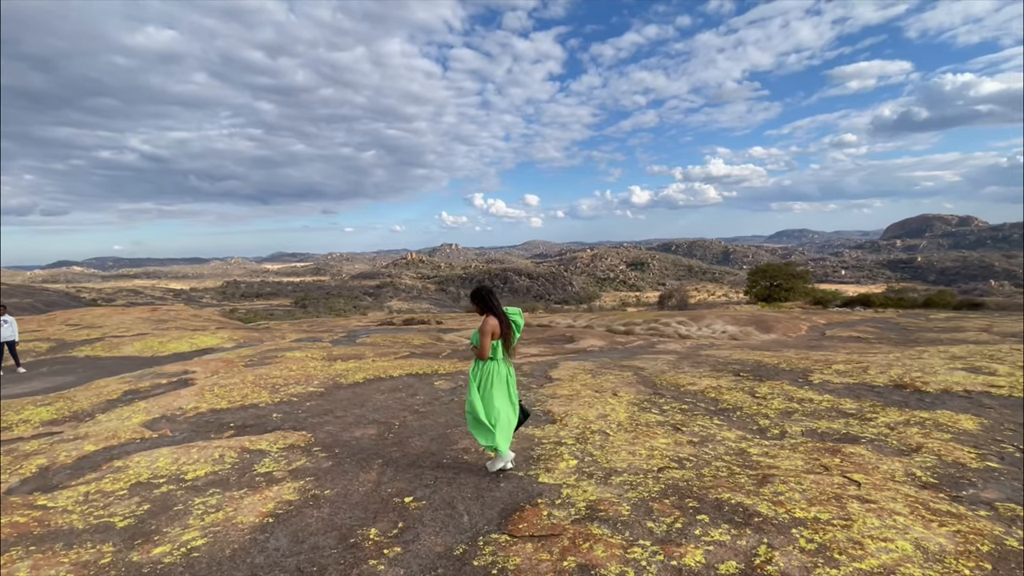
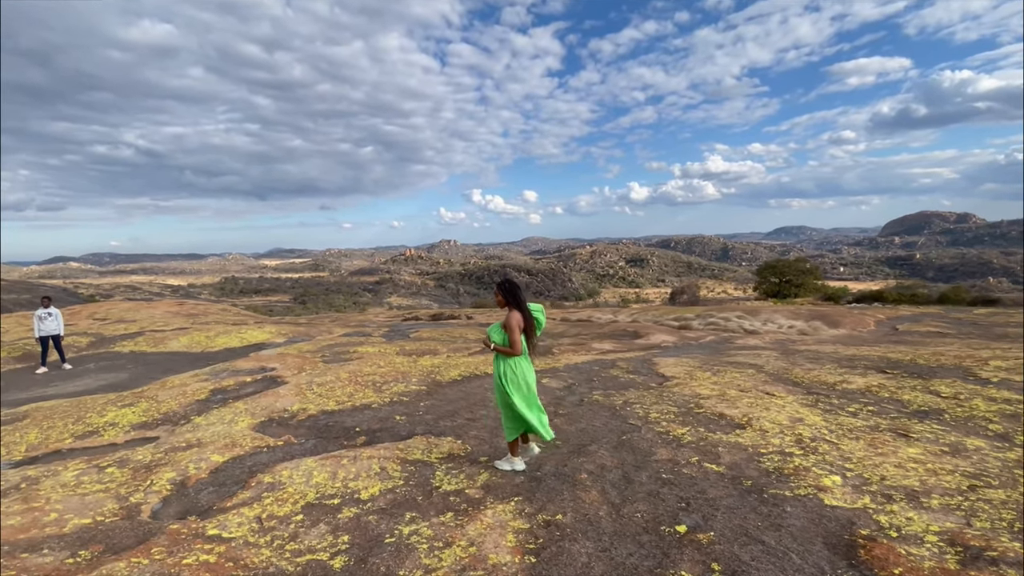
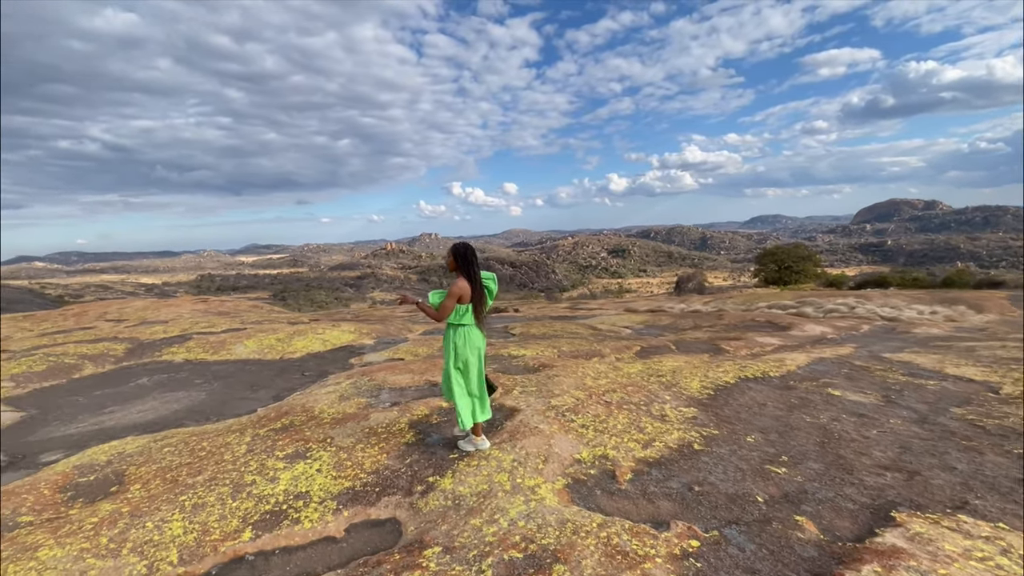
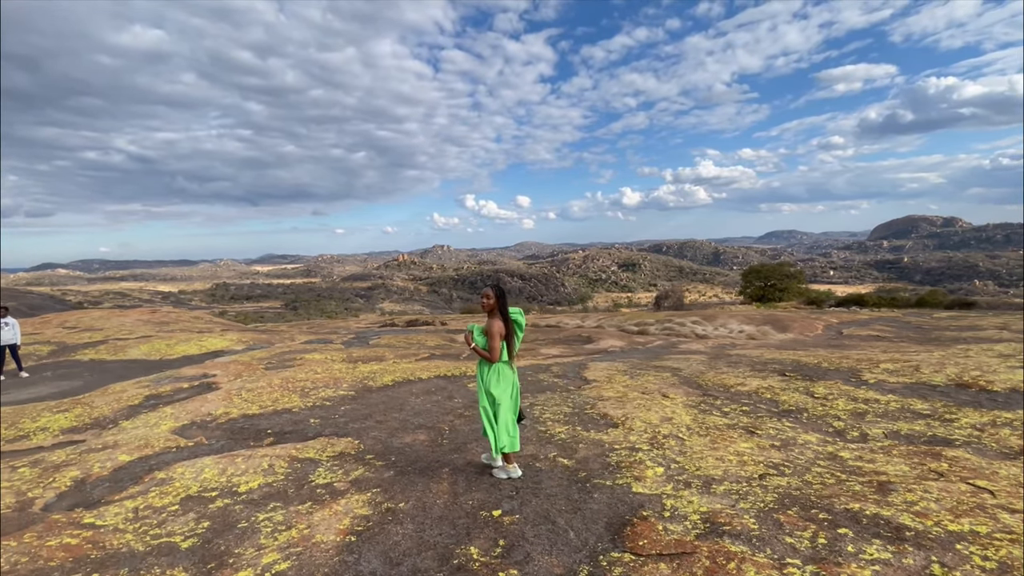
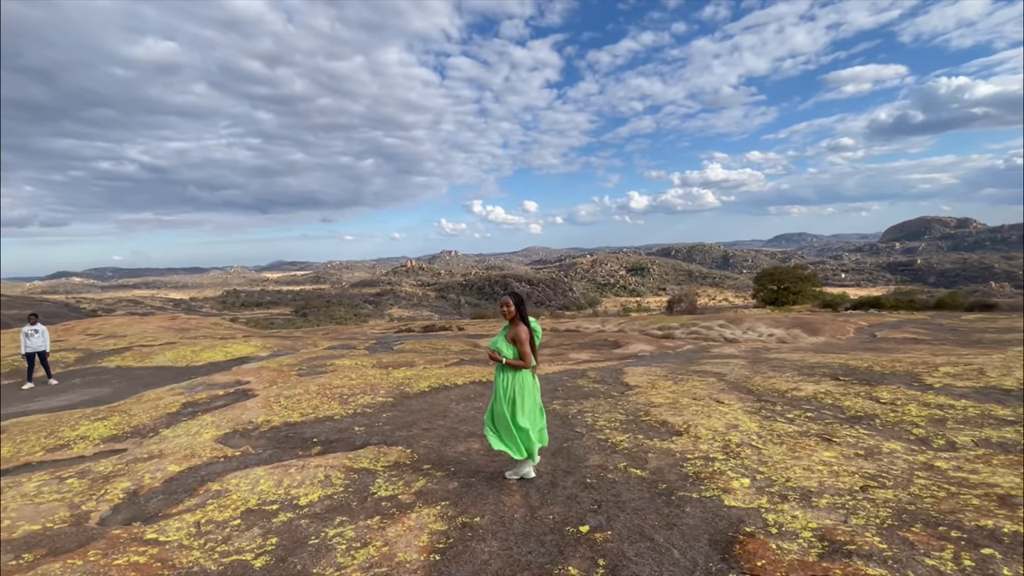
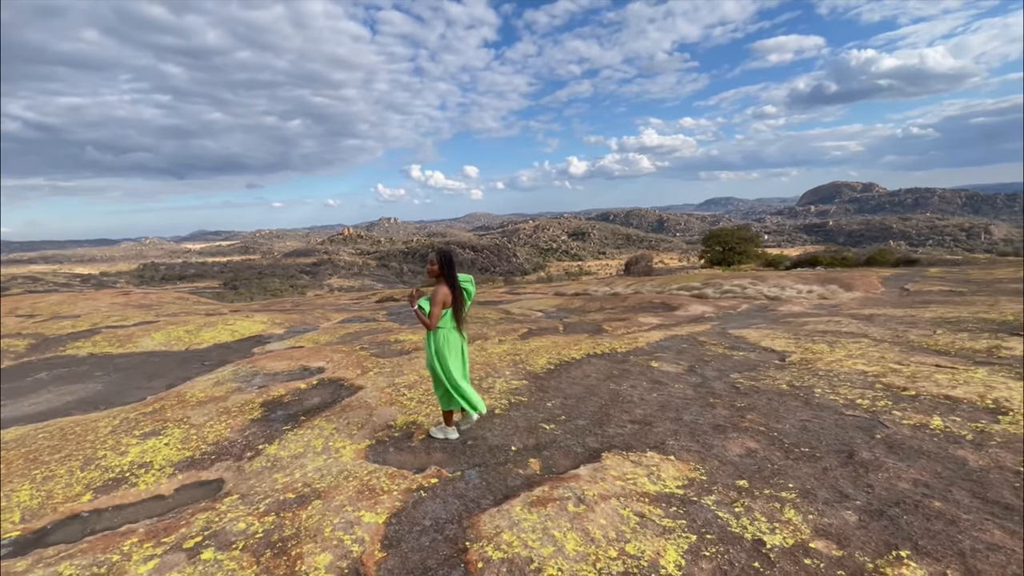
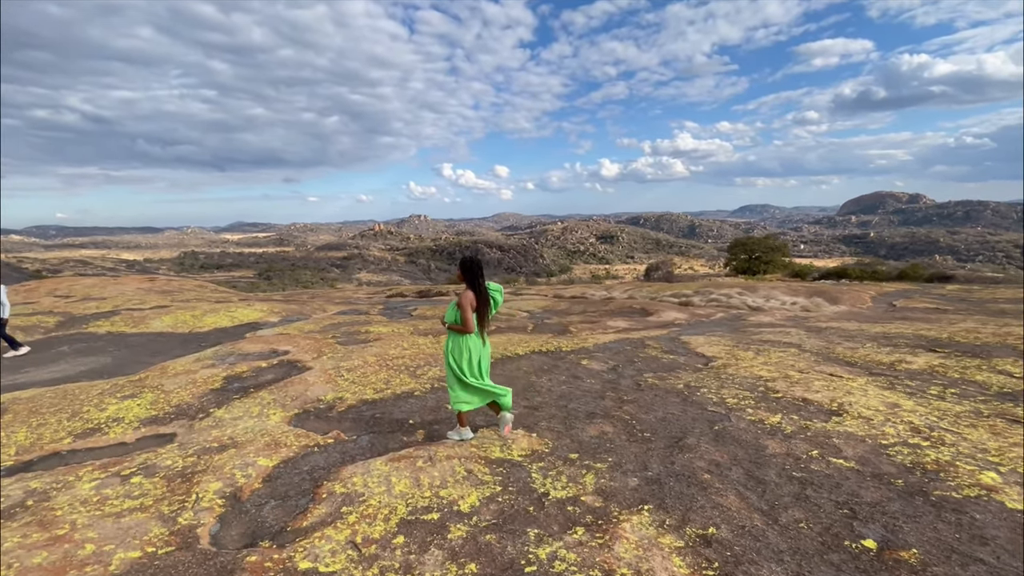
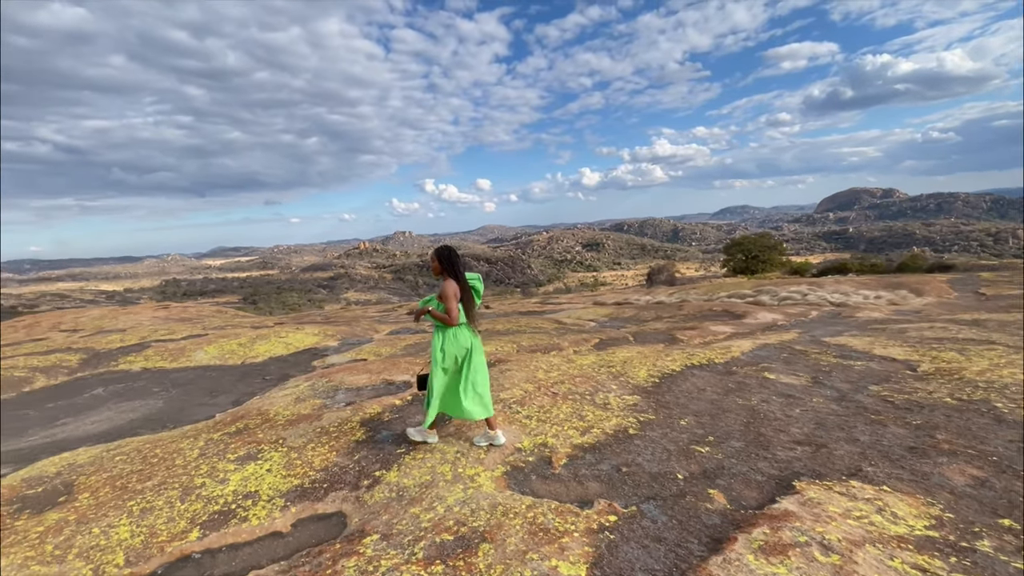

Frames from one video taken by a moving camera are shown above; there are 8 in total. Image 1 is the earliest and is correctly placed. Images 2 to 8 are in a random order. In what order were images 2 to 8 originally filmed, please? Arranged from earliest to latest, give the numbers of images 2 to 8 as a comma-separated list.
4, 5, 2, 7, 6, 8, 3
